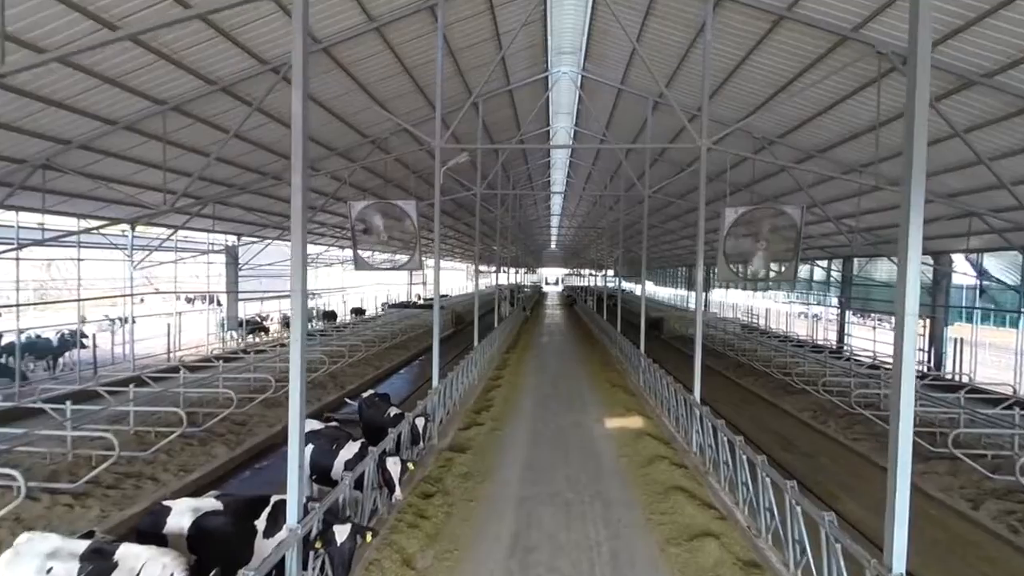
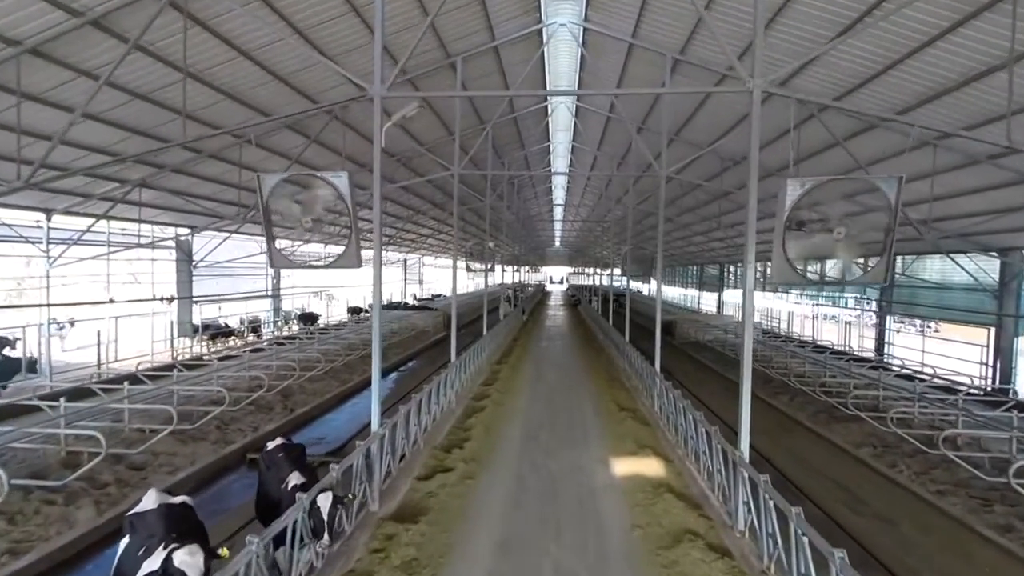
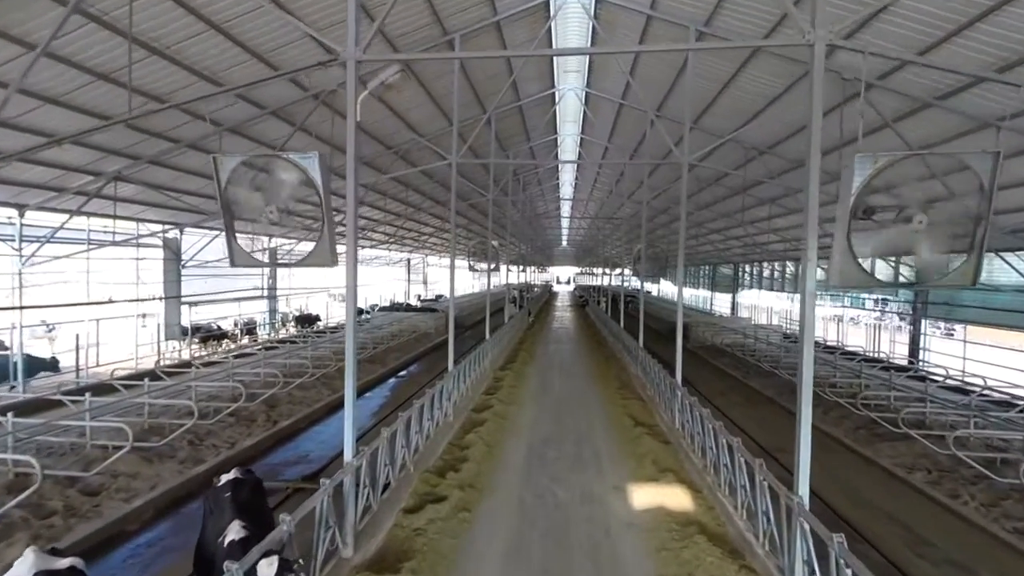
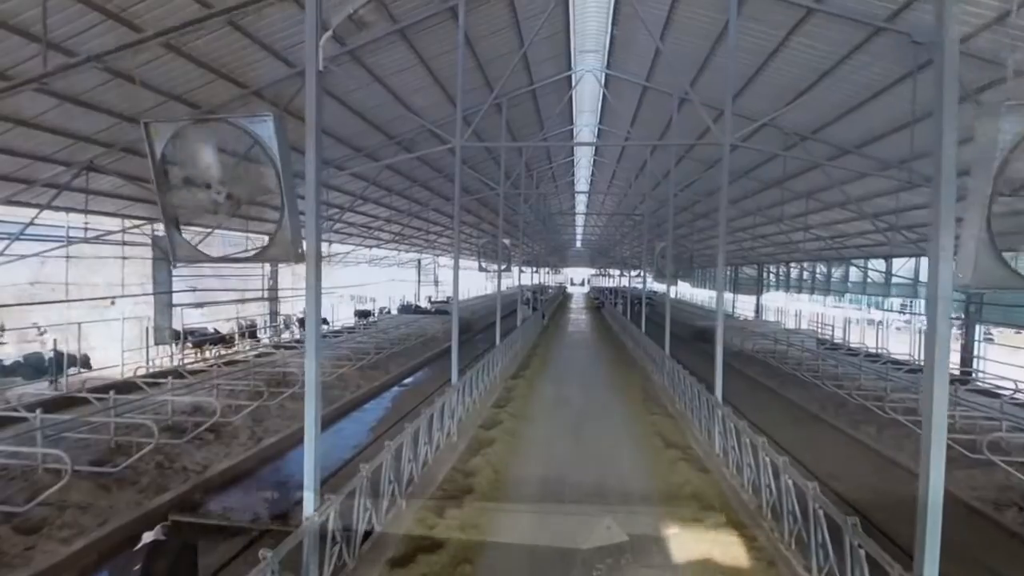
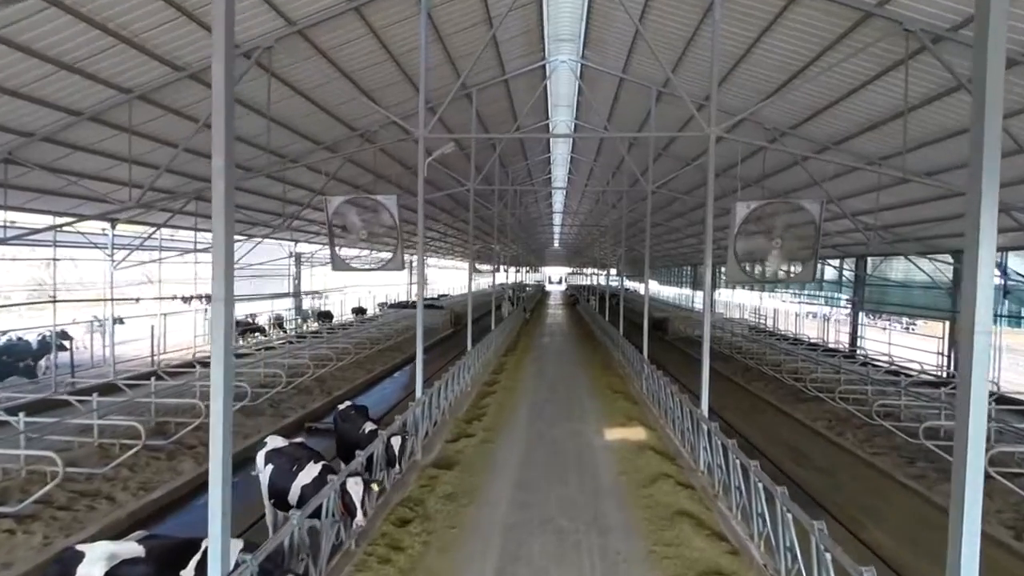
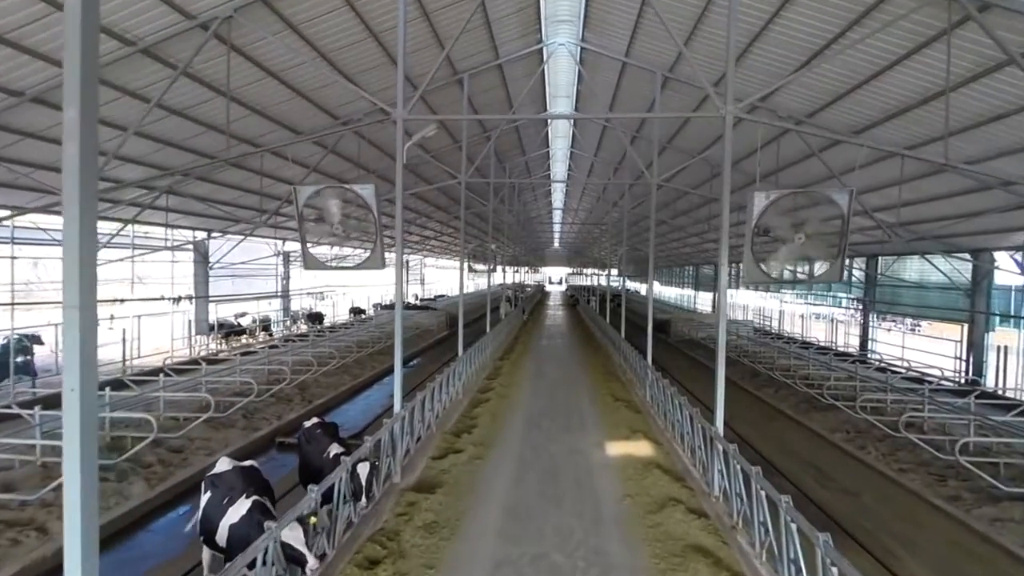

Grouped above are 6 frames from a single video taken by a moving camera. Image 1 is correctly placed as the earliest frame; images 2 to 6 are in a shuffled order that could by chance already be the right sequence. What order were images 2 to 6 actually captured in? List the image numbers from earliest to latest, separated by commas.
5, 6, 2, 3, 4
